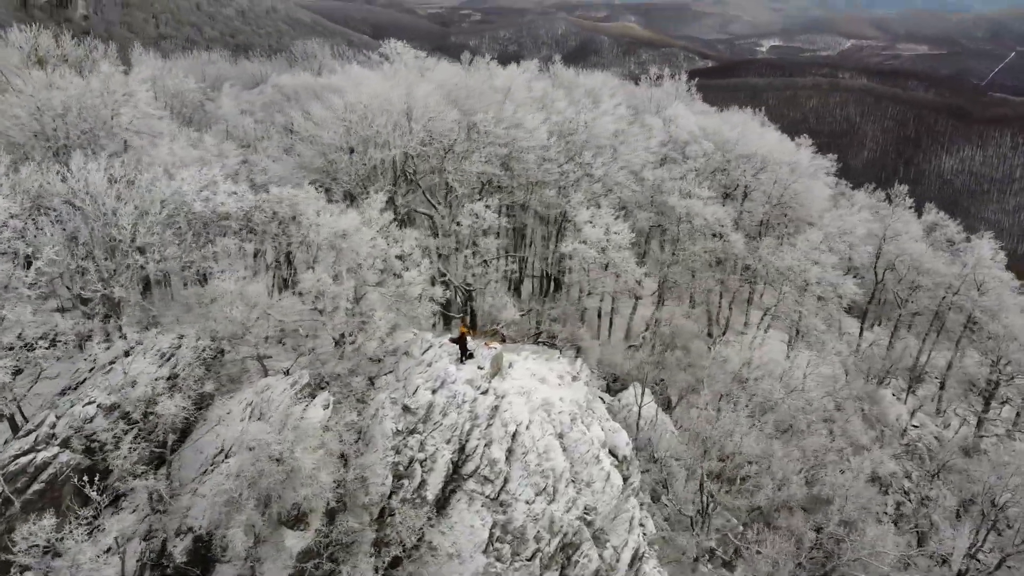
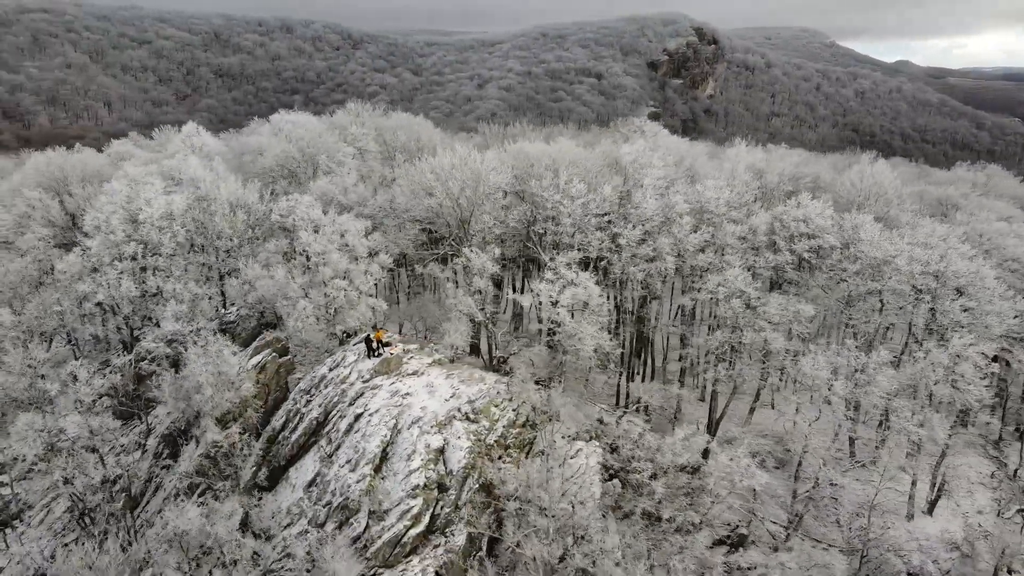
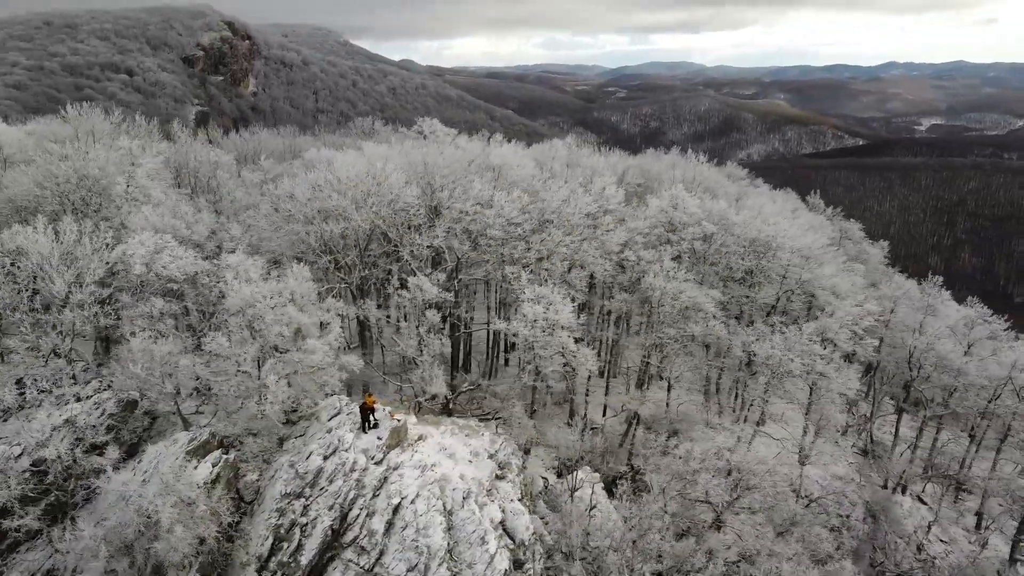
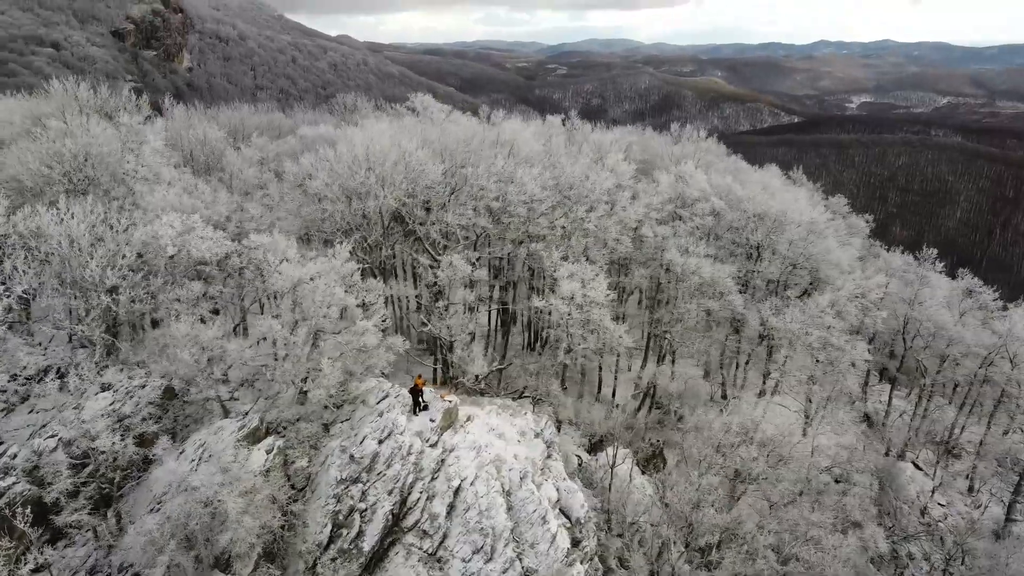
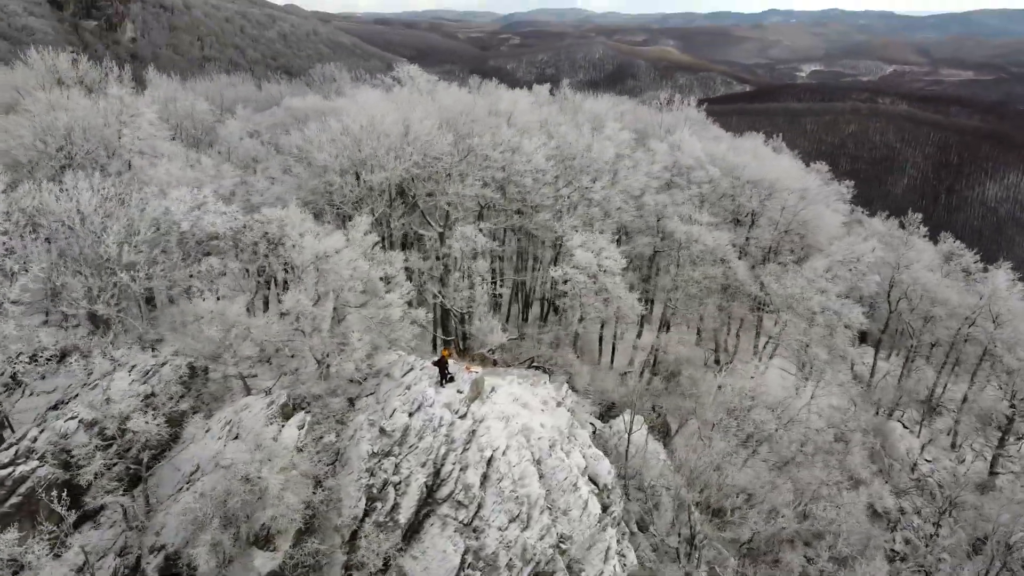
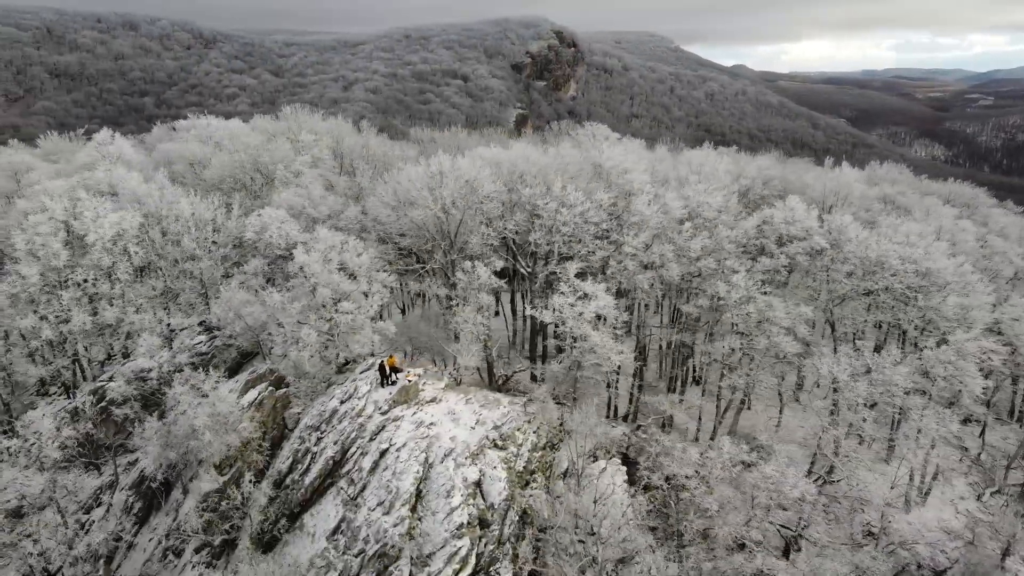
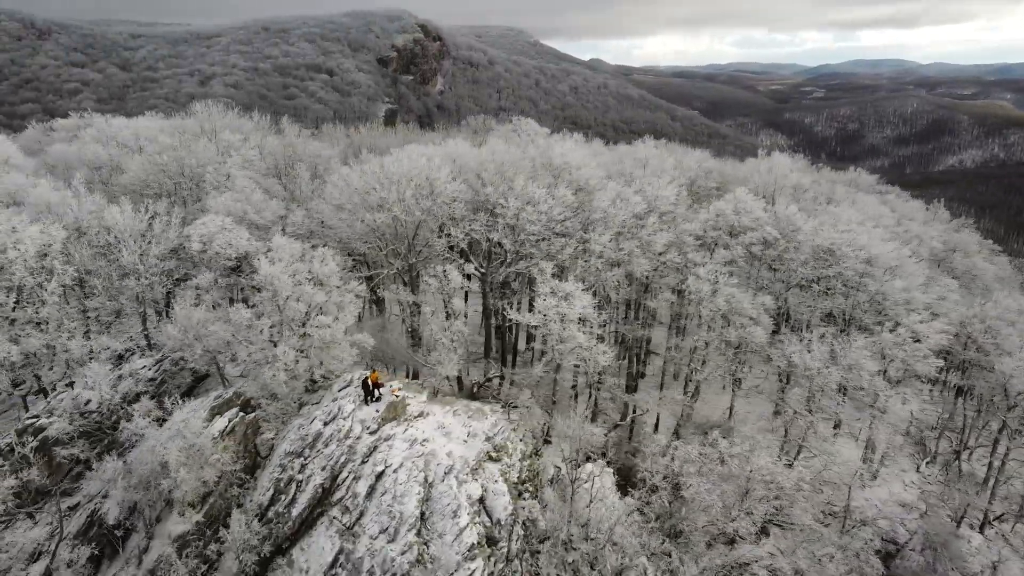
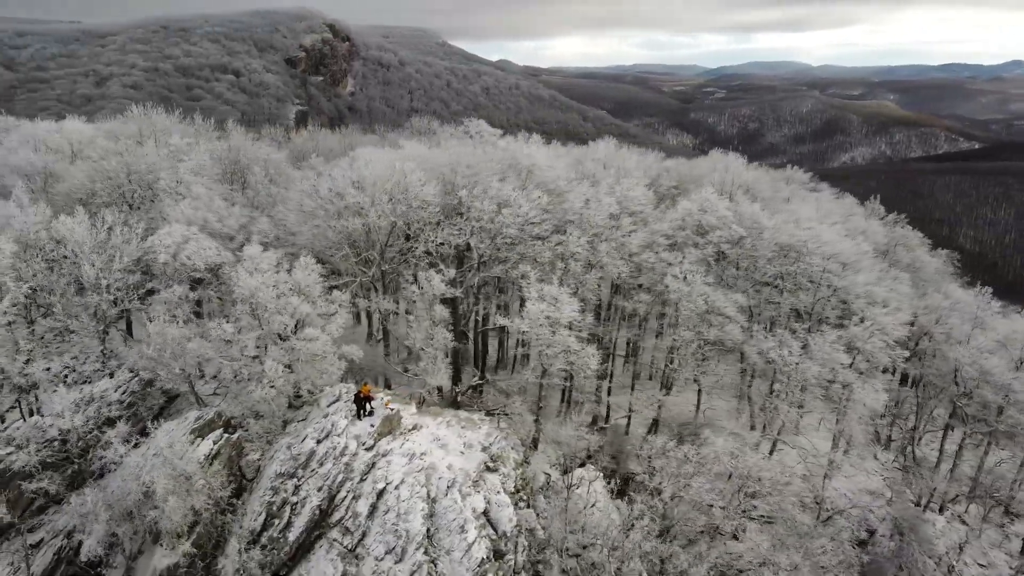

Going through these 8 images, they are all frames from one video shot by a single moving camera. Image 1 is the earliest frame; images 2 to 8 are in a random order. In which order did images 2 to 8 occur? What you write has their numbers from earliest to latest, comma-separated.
5, 4, 3, 8, 7, 6, 2
